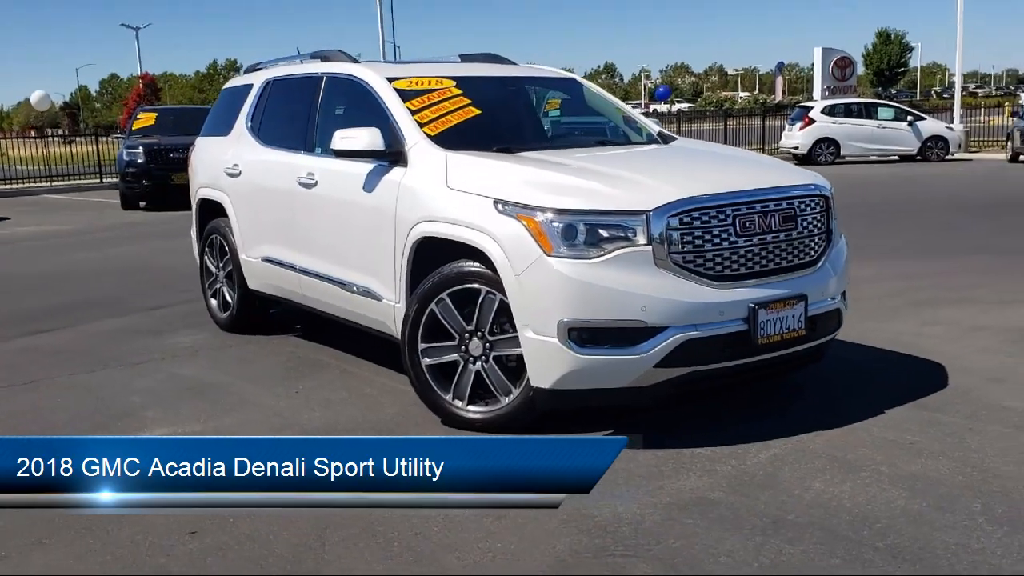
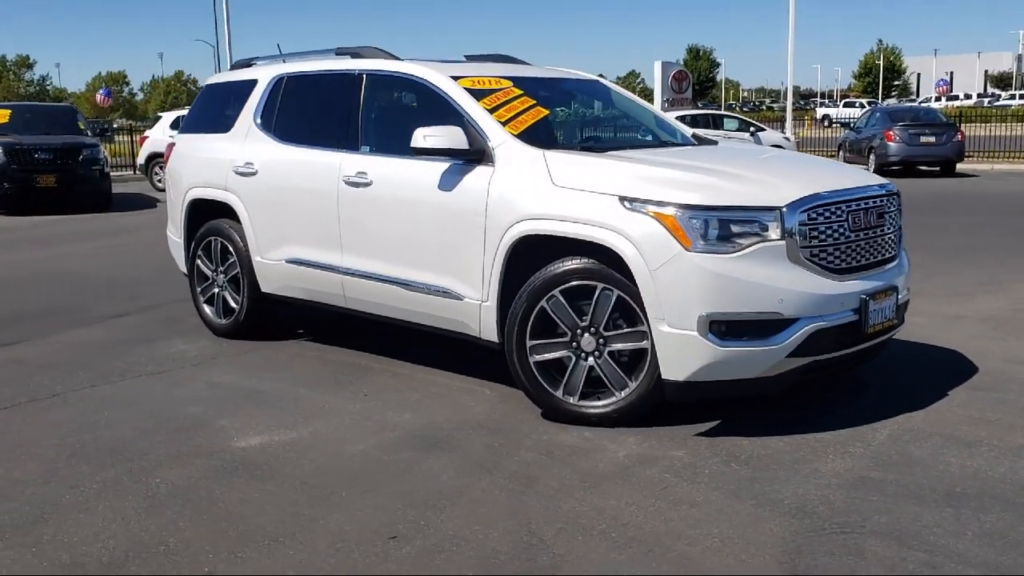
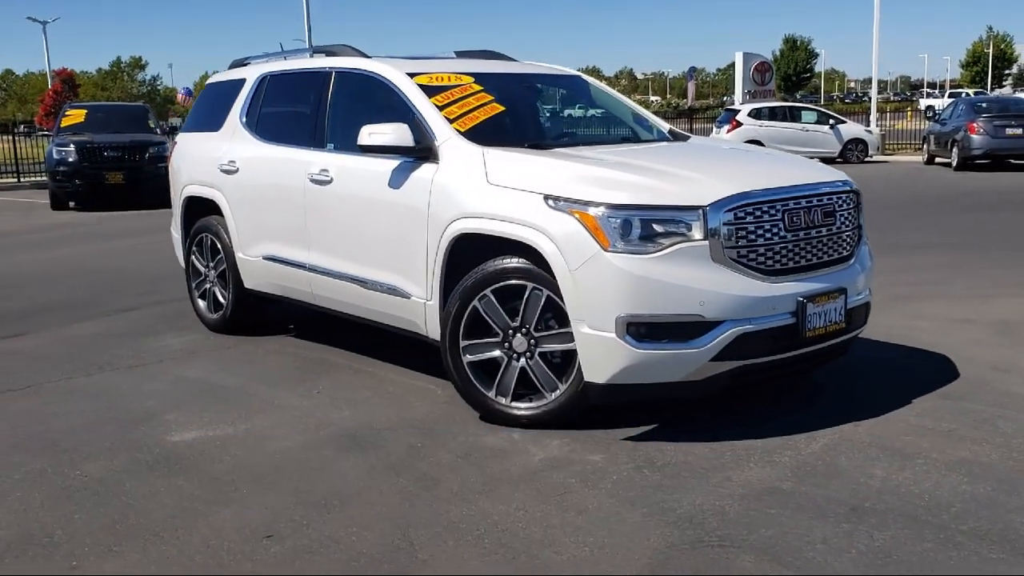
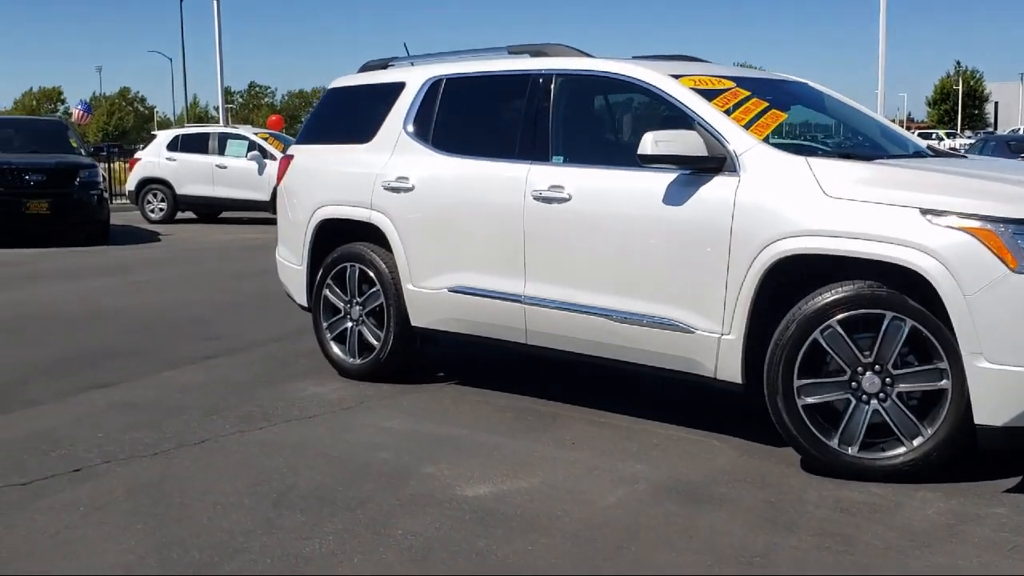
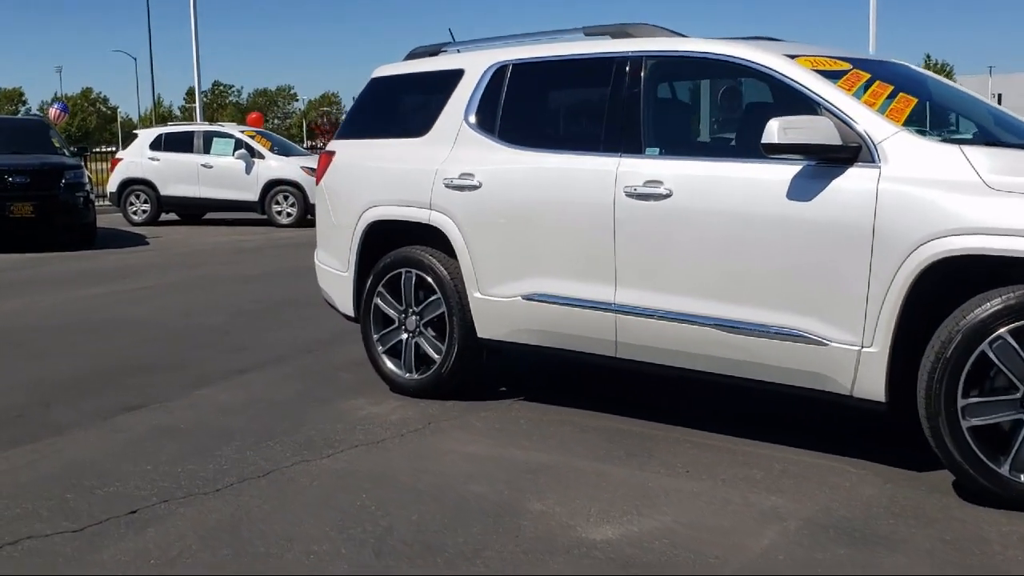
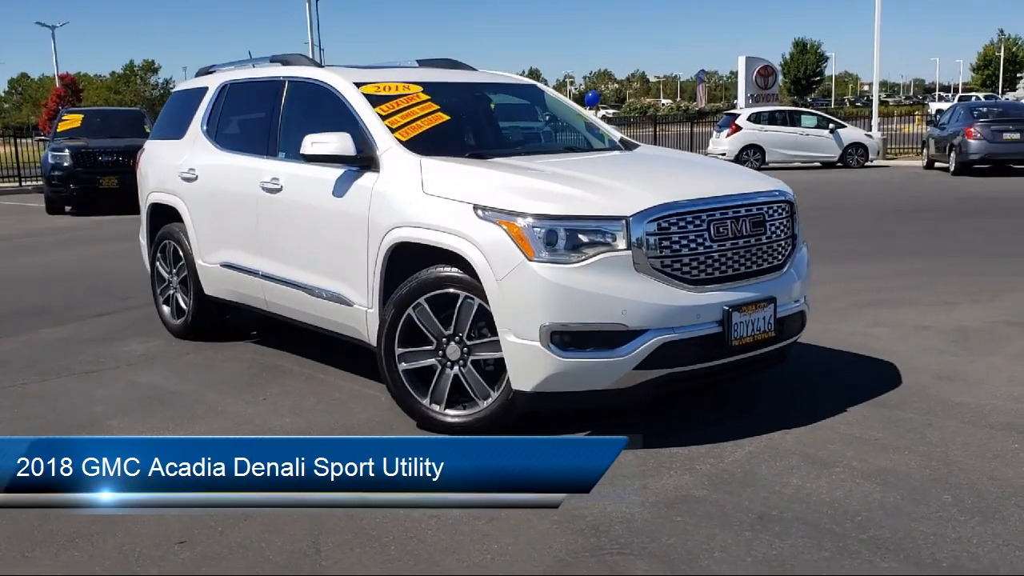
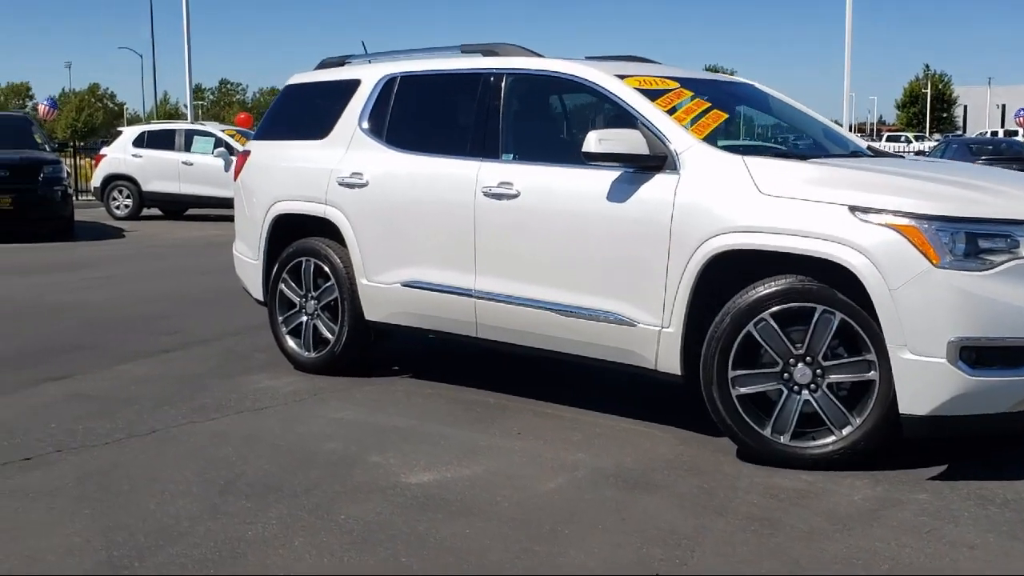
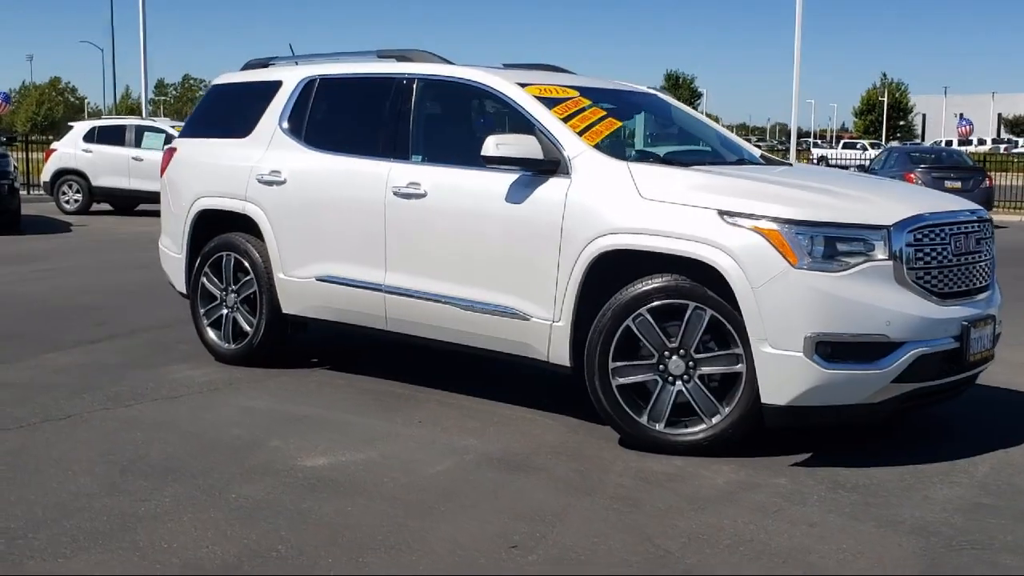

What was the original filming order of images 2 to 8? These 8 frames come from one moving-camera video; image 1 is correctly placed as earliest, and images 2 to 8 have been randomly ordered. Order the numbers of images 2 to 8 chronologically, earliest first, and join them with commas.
6, 3, 2, 8, 7, 4, 5
